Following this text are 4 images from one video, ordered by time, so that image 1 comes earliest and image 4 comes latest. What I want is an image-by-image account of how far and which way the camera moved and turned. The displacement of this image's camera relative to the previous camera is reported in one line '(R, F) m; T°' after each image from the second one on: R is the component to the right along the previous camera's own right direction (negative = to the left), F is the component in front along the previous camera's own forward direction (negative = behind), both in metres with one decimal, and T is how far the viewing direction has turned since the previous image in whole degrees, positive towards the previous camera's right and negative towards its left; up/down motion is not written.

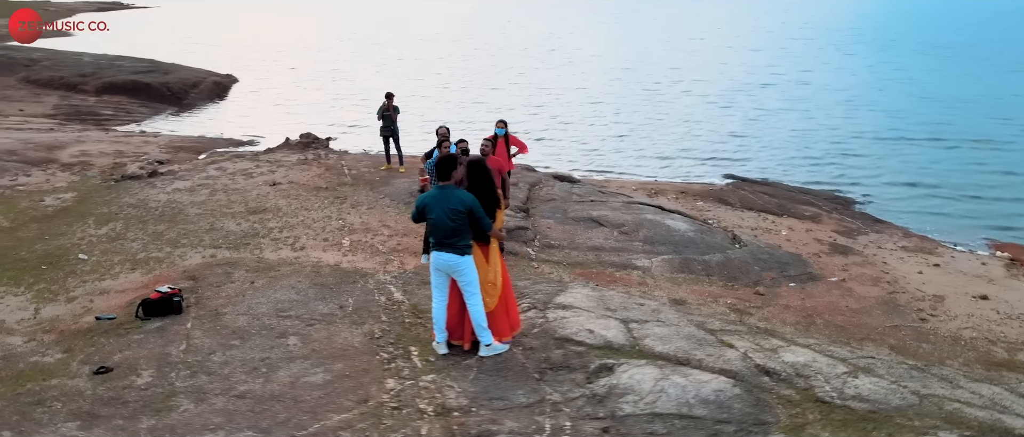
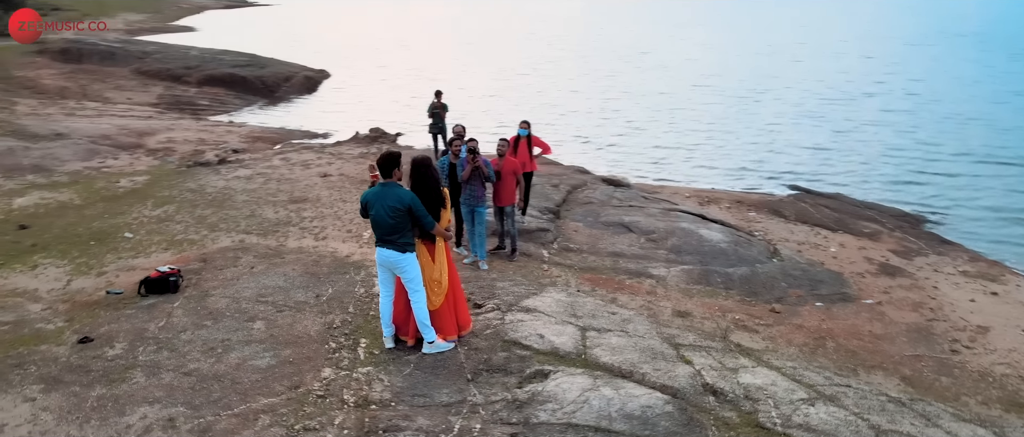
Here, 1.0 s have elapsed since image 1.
(+1.1, +0.1) m; -8°
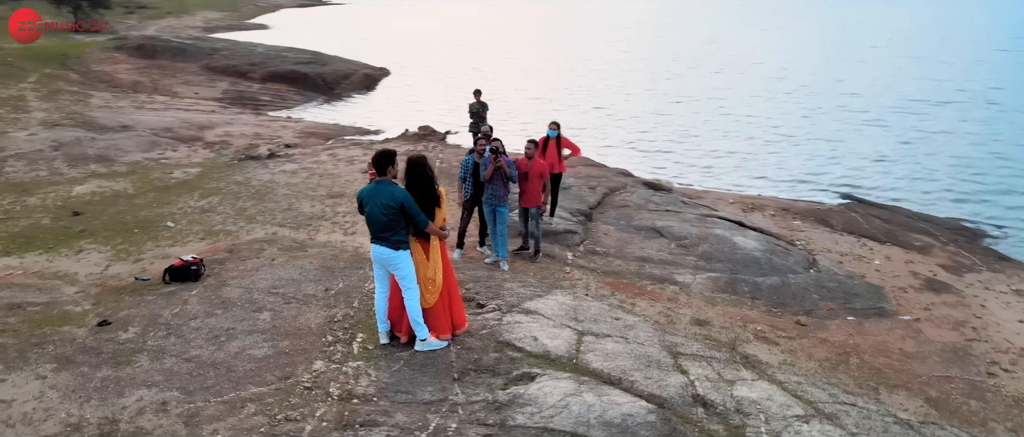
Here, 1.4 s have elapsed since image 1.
(+0.5, 0.0) m; -5°
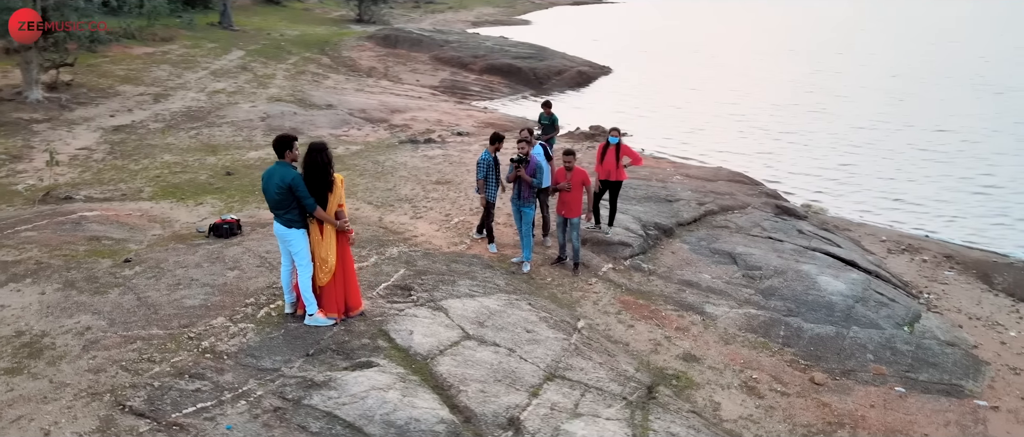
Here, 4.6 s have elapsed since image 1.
(+2.6, +0.5) m; -20°
